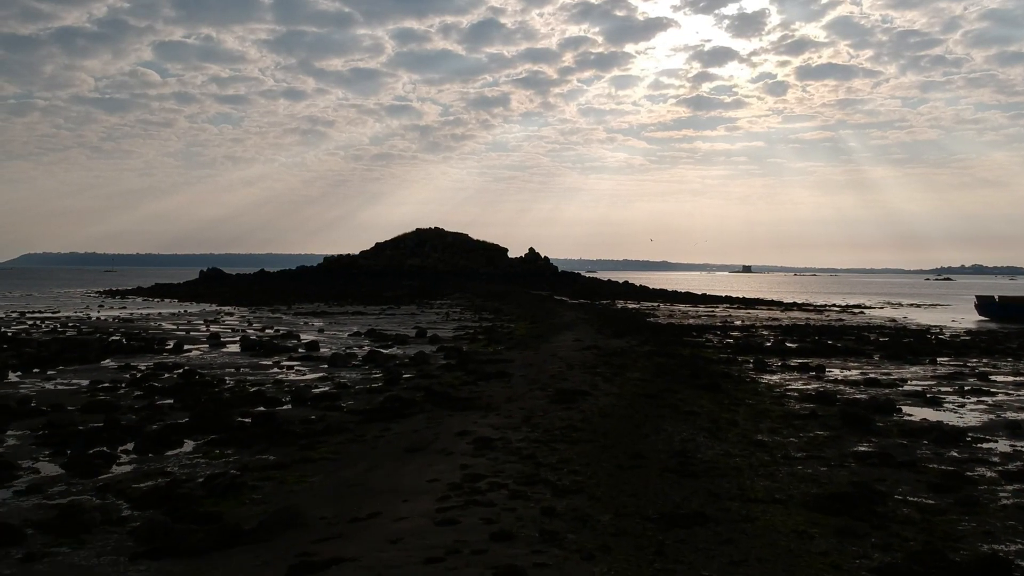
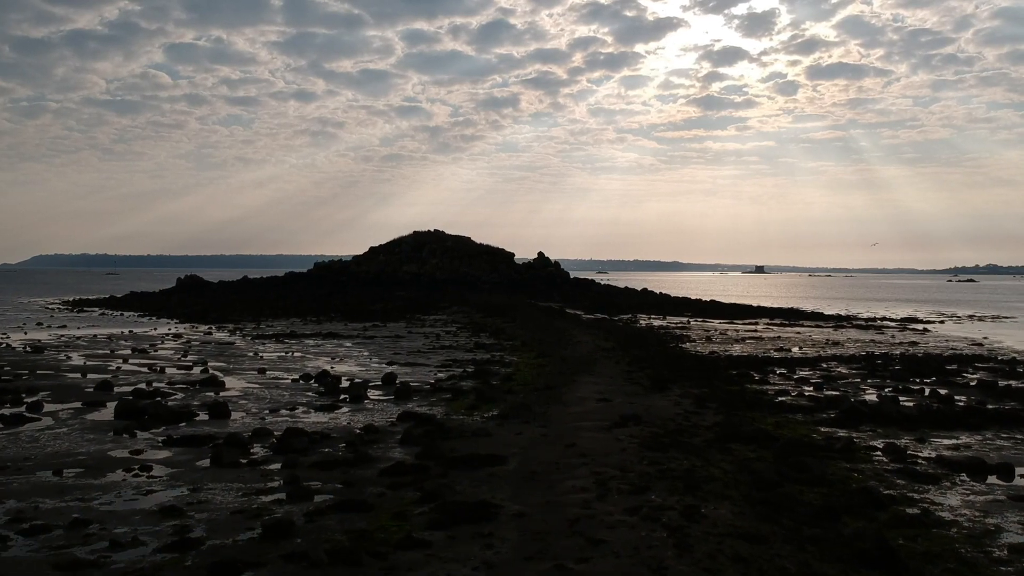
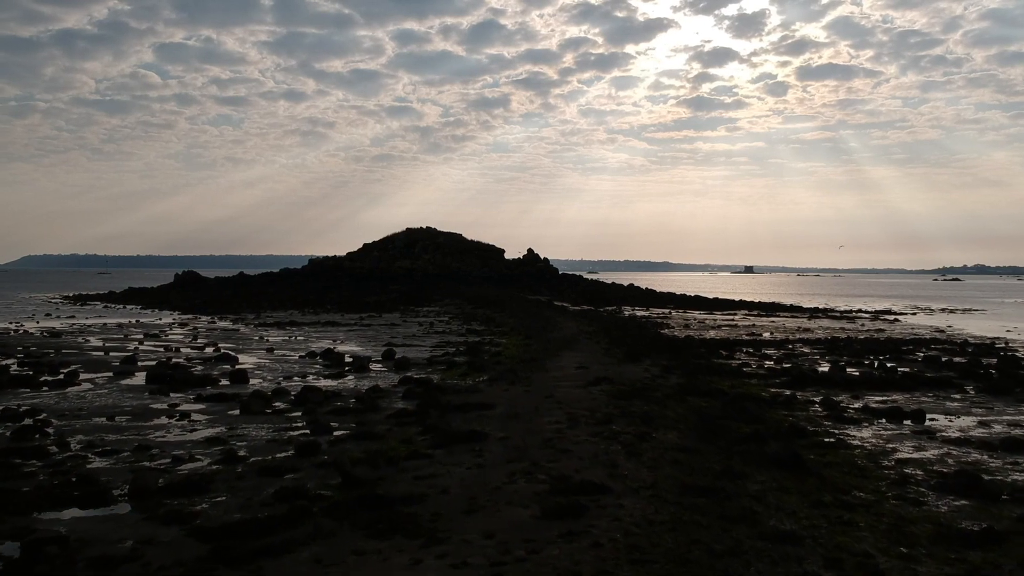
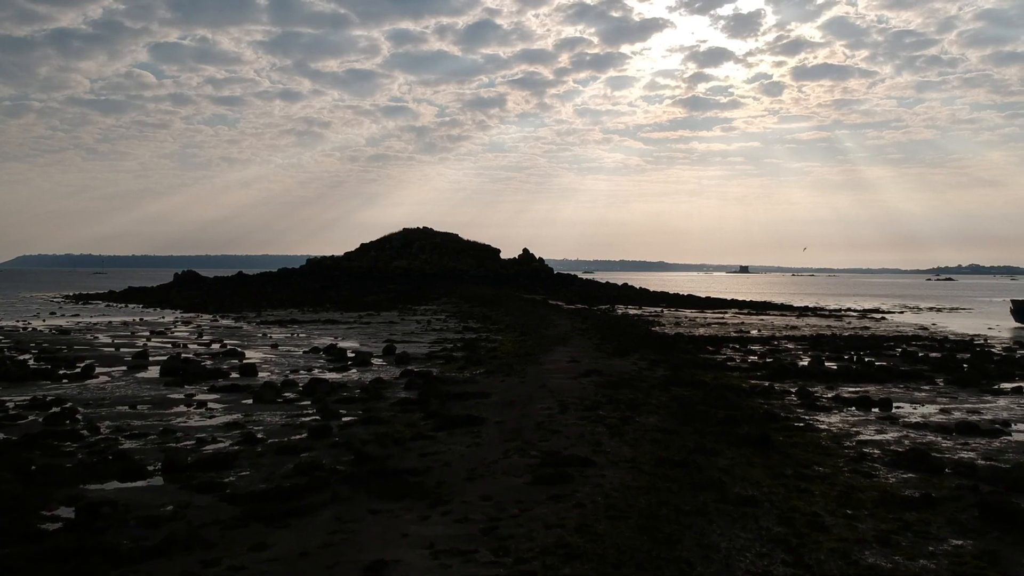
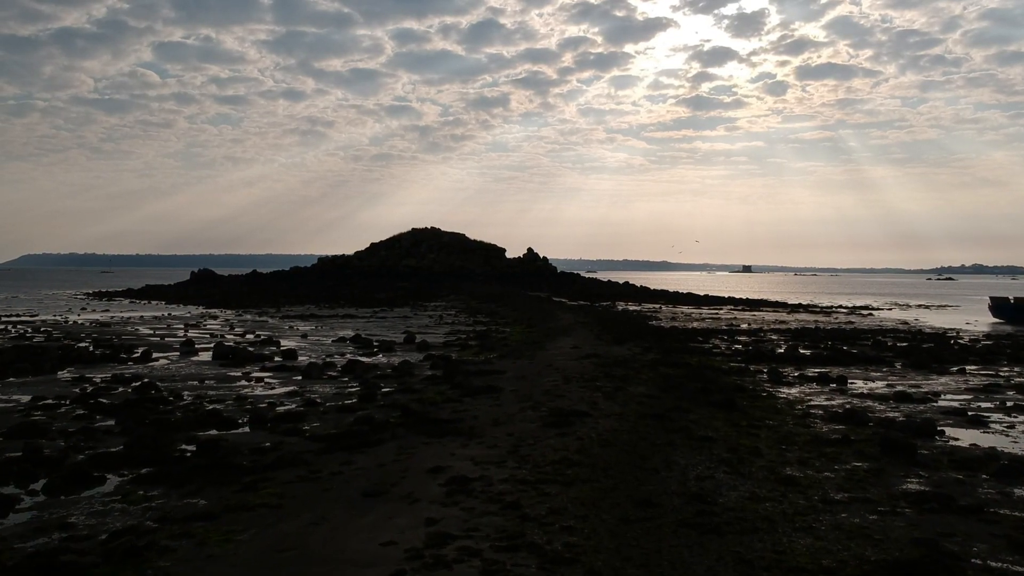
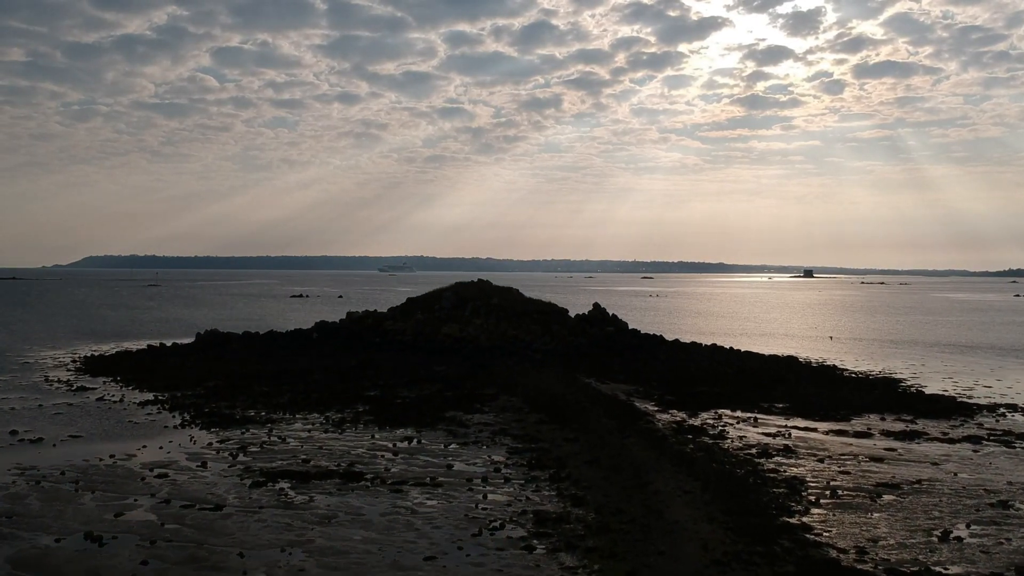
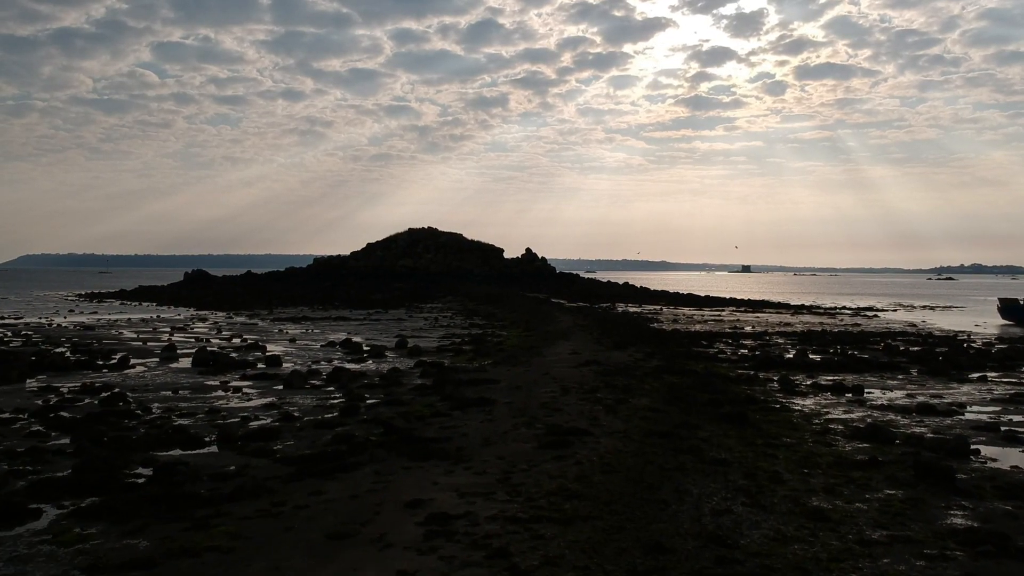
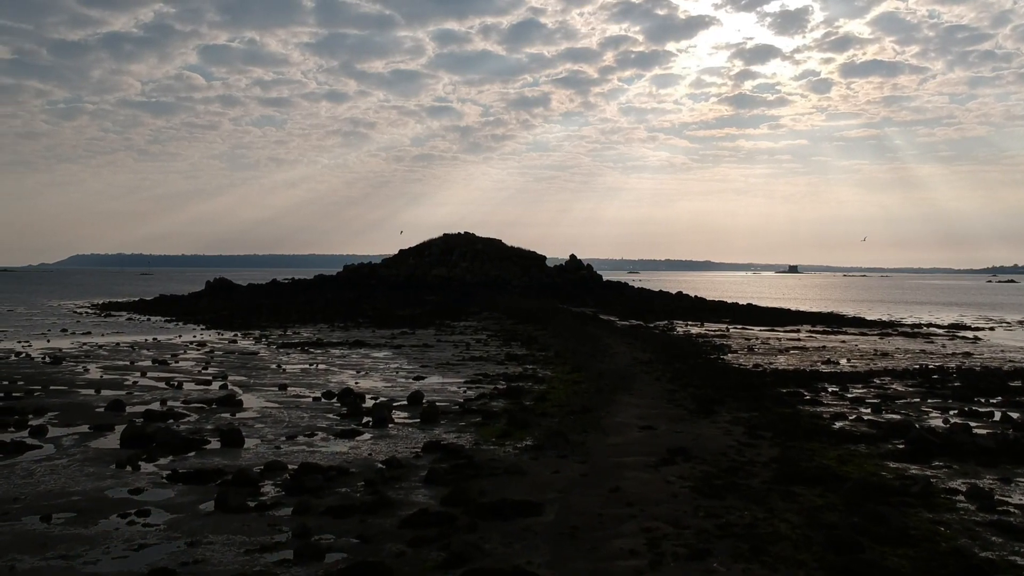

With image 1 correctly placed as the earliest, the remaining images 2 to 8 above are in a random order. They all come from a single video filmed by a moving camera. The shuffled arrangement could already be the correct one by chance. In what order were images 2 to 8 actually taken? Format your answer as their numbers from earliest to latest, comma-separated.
5, 7, 4, 3, 2, 8, 6
